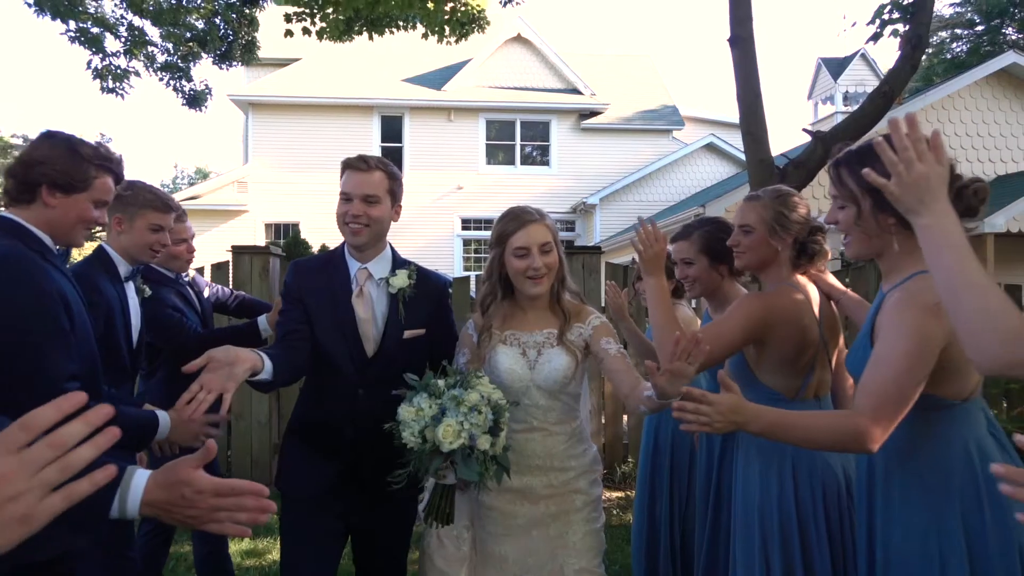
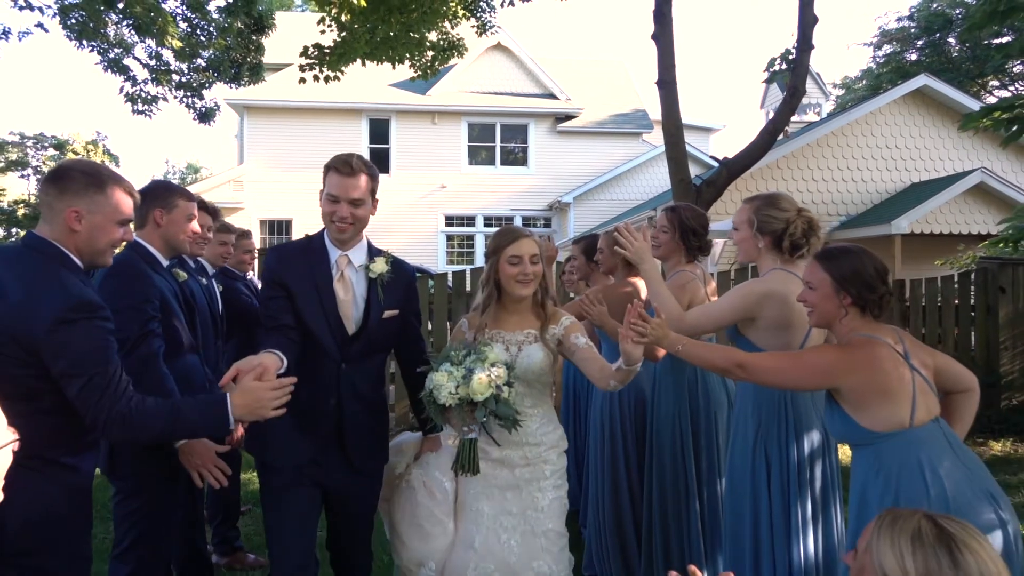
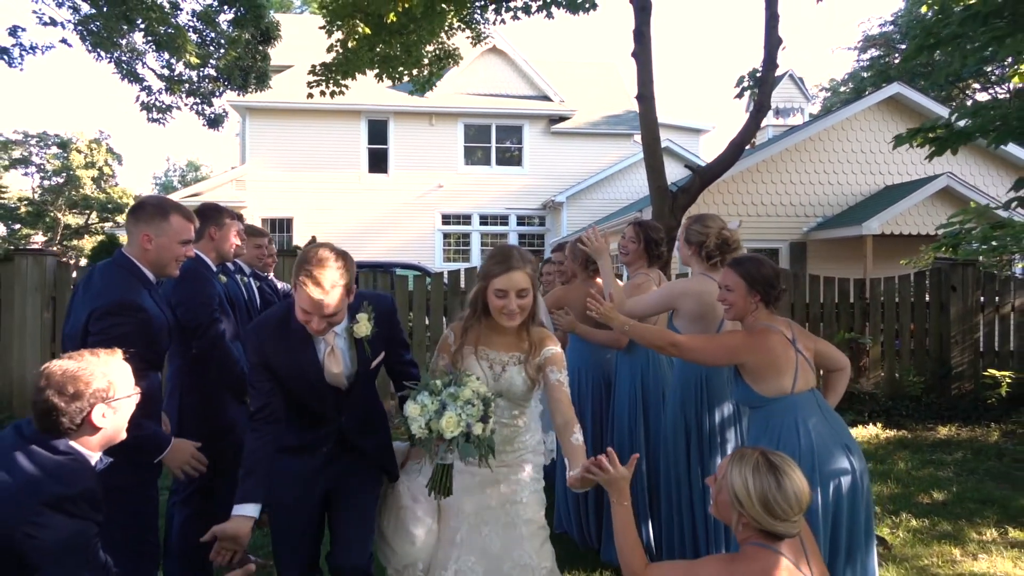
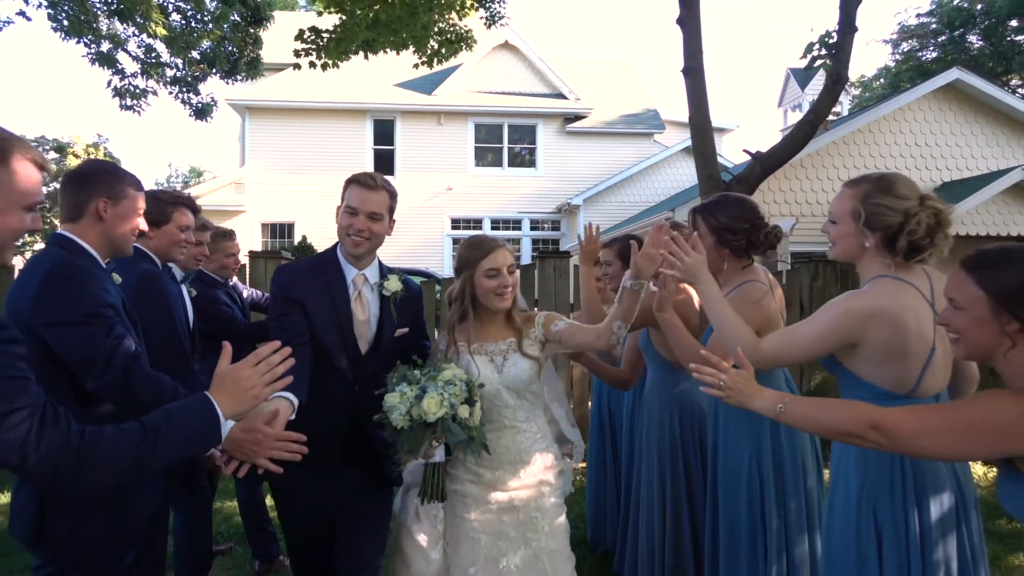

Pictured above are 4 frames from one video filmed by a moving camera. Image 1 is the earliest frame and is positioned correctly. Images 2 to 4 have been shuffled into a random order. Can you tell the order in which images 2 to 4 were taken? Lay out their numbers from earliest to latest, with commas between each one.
4, 2, 3
